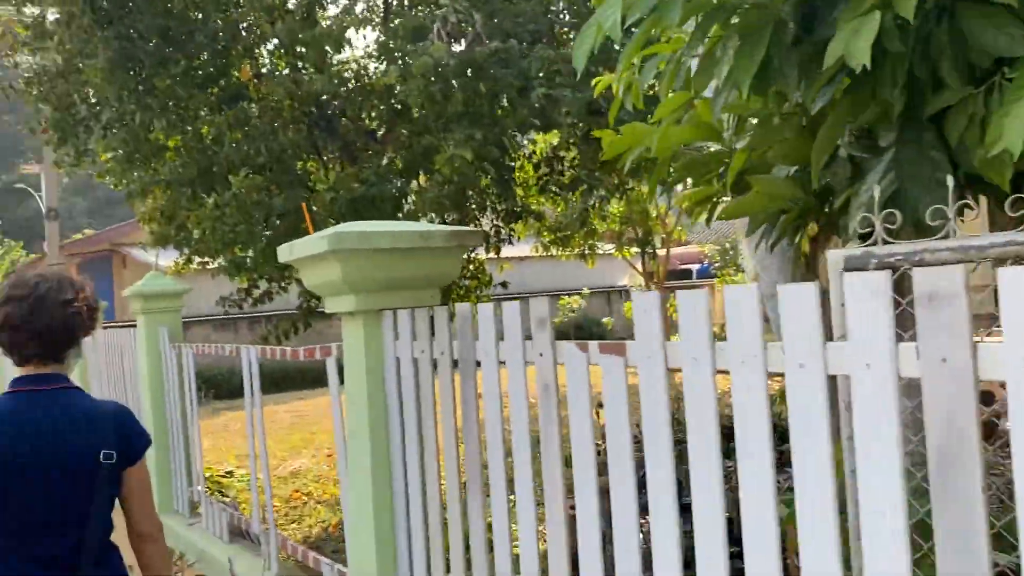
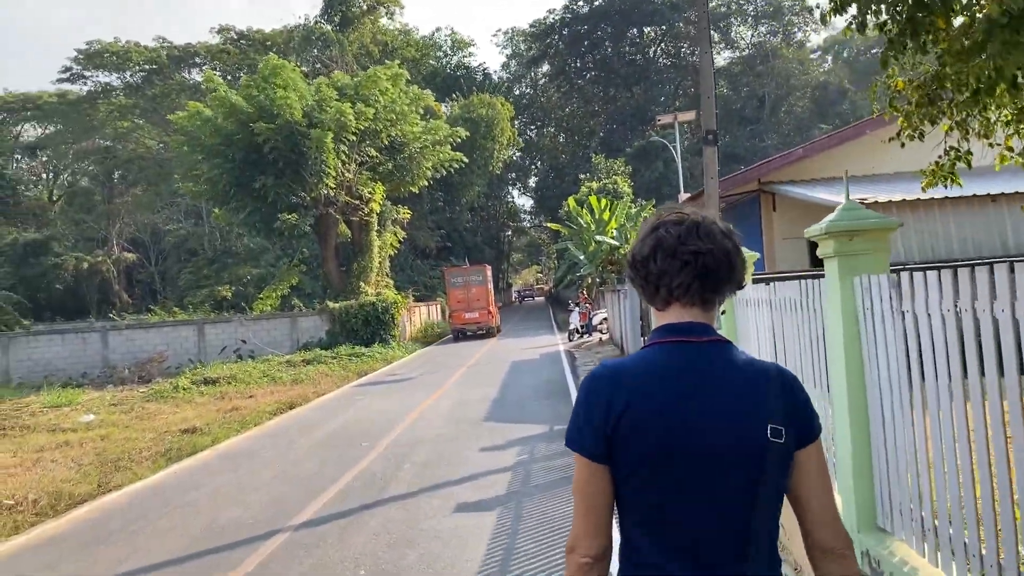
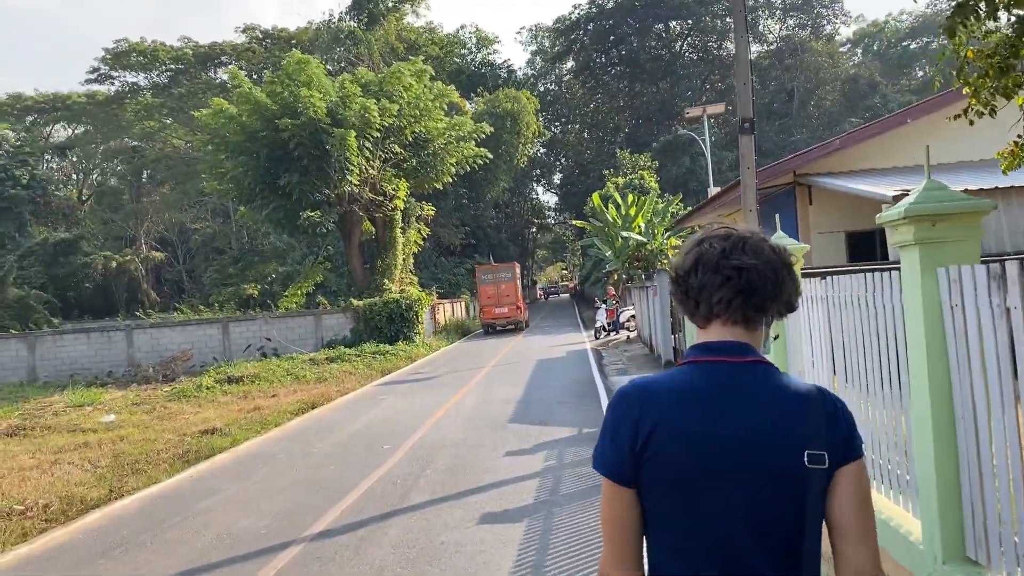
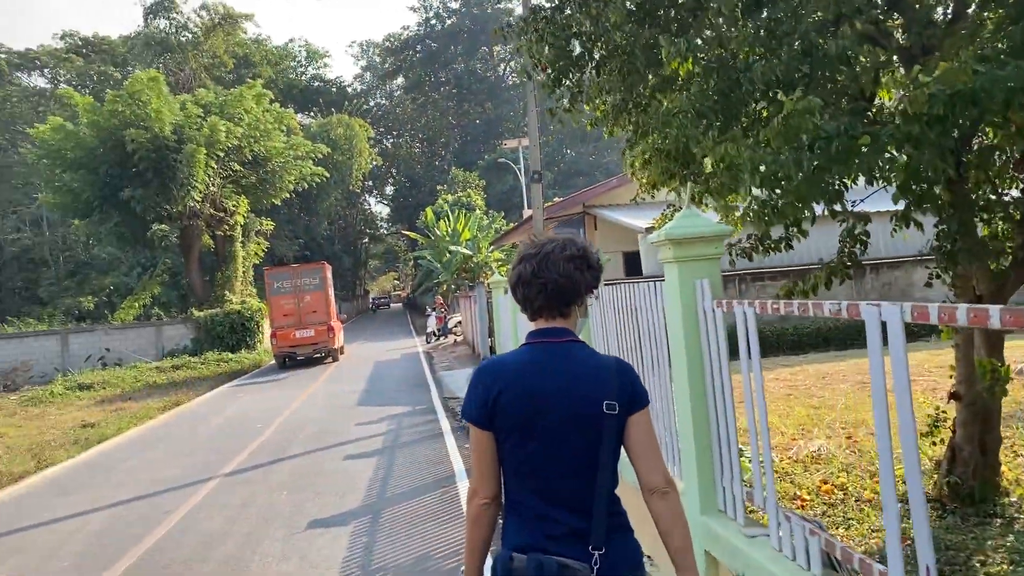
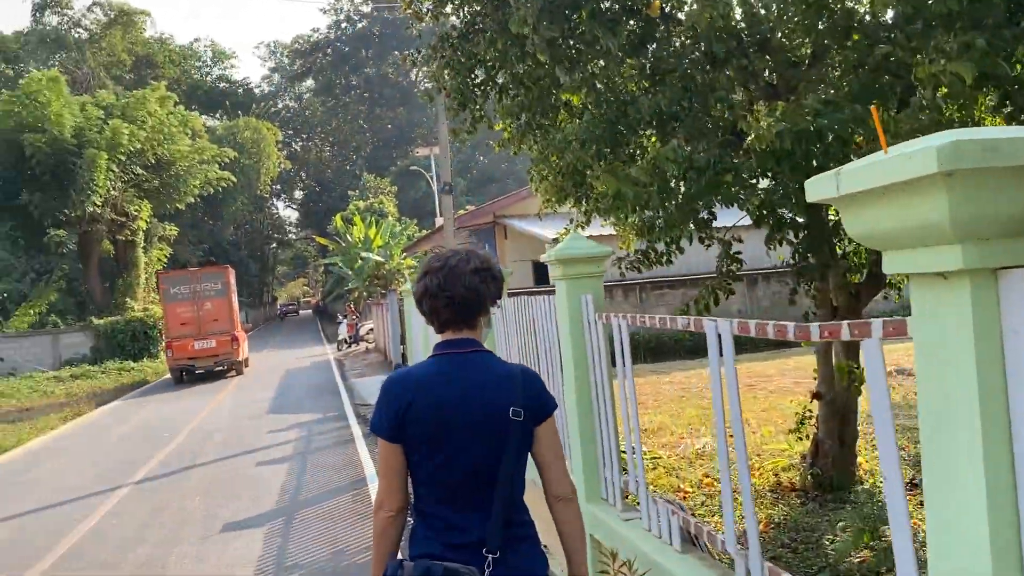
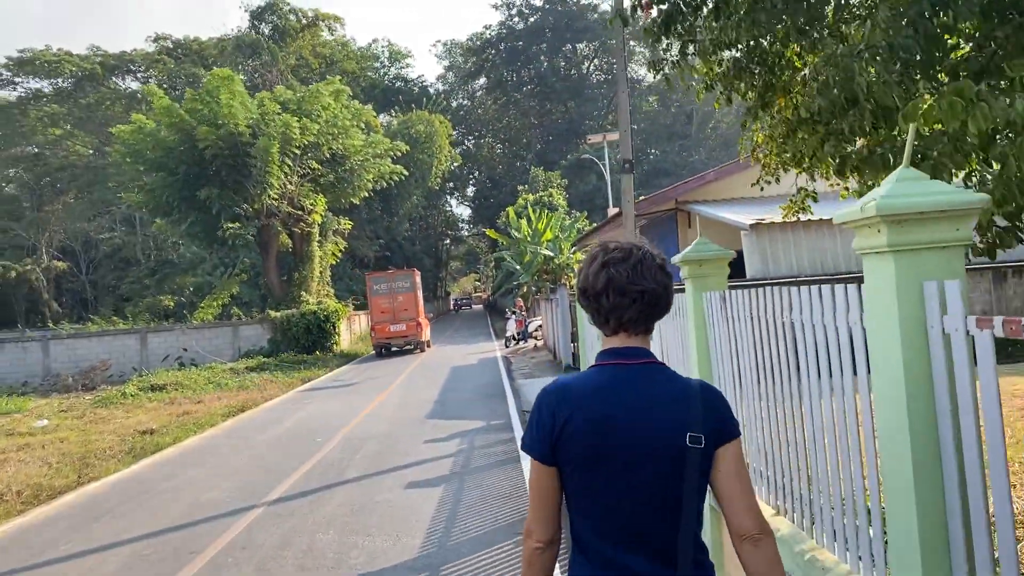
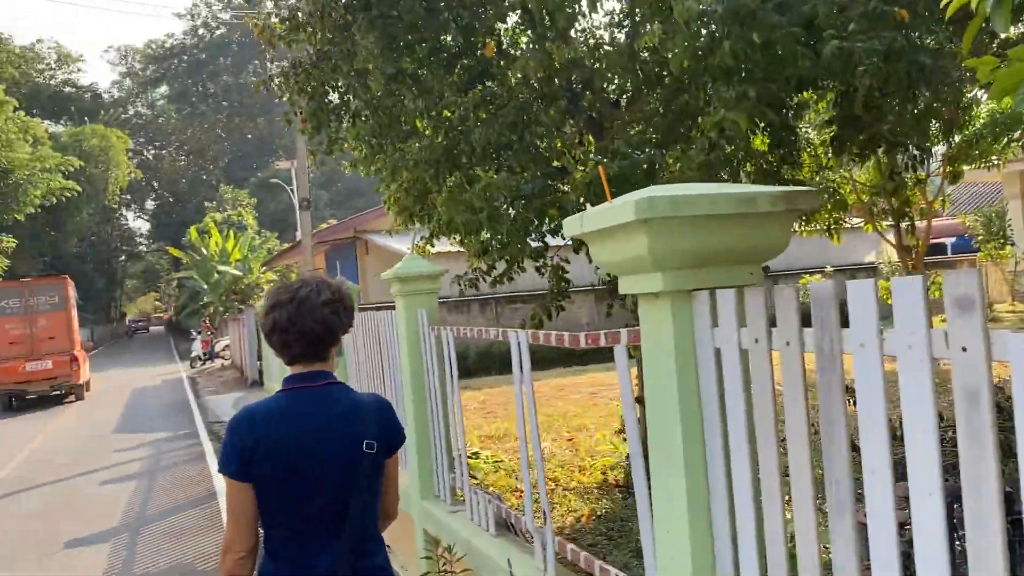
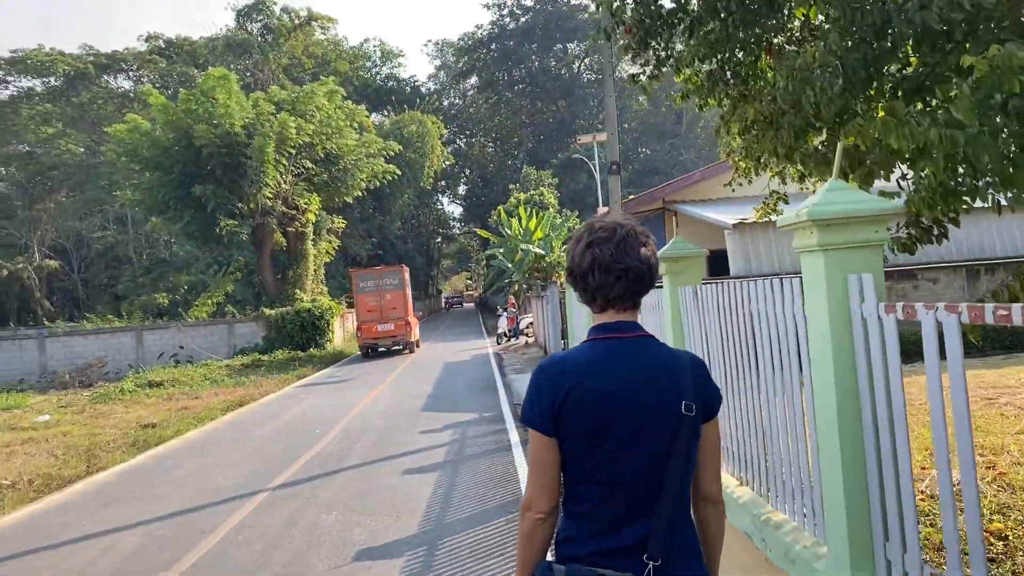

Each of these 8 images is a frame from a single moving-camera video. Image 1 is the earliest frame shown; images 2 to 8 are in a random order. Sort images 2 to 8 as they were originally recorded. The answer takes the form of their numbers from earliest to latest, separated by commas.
7, 5, 4, 8, 6, 2, 3
